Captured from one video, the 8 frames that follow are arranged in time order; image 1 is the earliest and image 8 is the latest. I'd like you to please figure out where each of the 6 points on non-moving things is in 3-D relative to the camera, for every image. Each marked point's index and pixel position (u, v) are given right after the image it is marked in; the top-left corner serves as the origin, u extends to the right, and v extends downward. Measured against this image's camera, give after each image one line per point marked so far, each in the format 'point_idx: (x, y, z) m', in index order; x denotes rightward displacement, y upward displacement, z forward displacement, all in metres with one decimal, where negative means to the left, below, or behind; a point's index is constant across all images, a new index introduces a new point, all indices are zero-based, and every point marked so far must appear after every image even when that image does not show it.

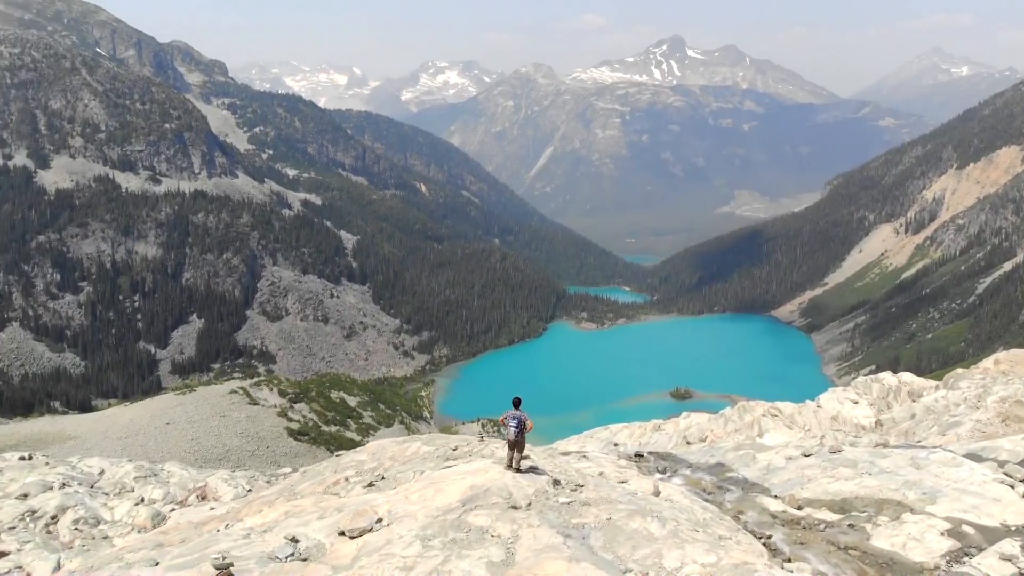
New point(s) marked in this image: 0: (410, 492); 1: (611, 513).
0: (-1.6, -3.4, +13.3) m
1: (+1.4, -3.4, +12.3) m
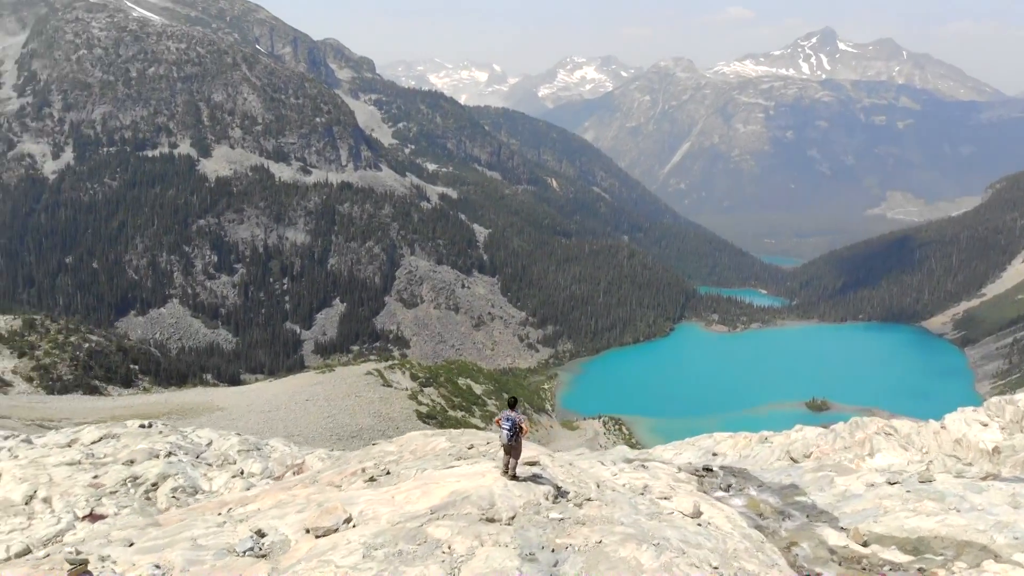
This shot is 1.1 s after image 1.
0: (-1.7, -3.1, +12.2) m
1: (+1.1, -3.2, +10.7) m
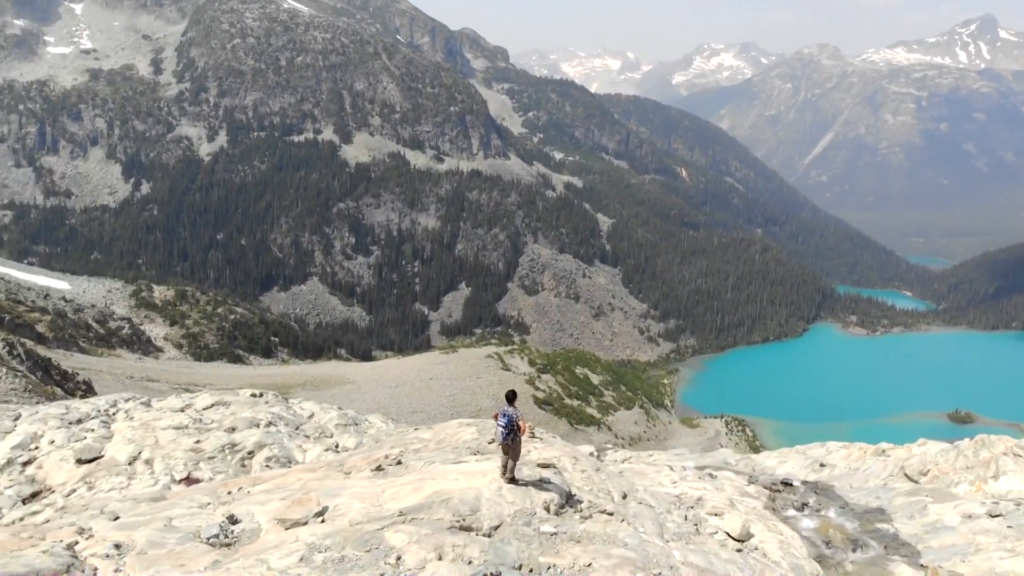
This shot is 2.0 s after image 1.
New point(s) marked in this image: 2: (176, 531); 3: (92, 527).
0: (-1.7, -2.7, +11.1) m
1: (+0.9, -3.0, +9.2) m
2: (-4.3, -3.1, +10.3) m
3: (-5.6, -3.2, +11.0) m
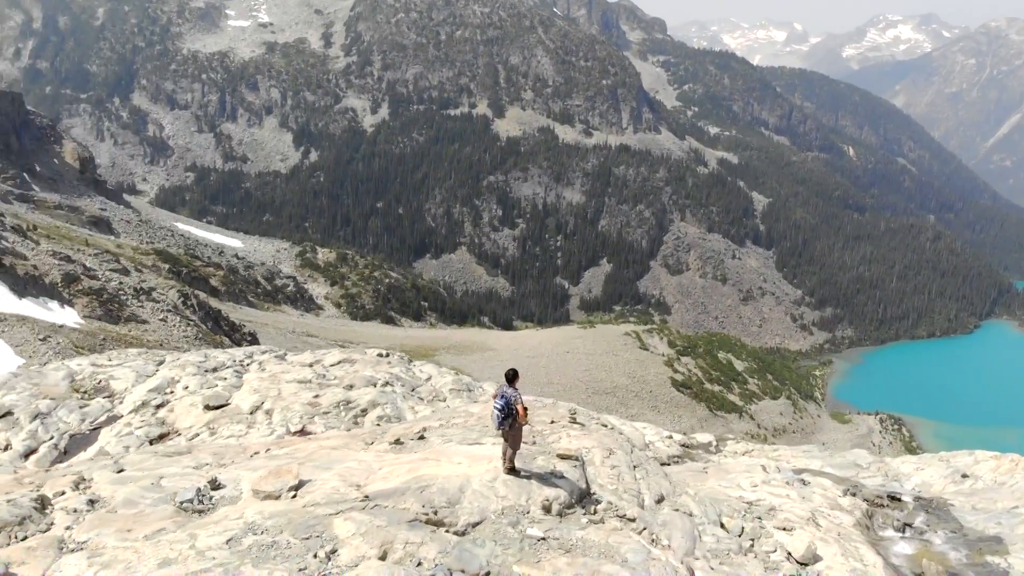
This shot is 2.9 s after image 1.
0: (-1.6, -2.2, +10.0) m
1: (+0.6, -2.6, +7.8) m
2: (-4.2, -2.4, +9.8) m
3: (-5.5, -2.5, +10.7) m
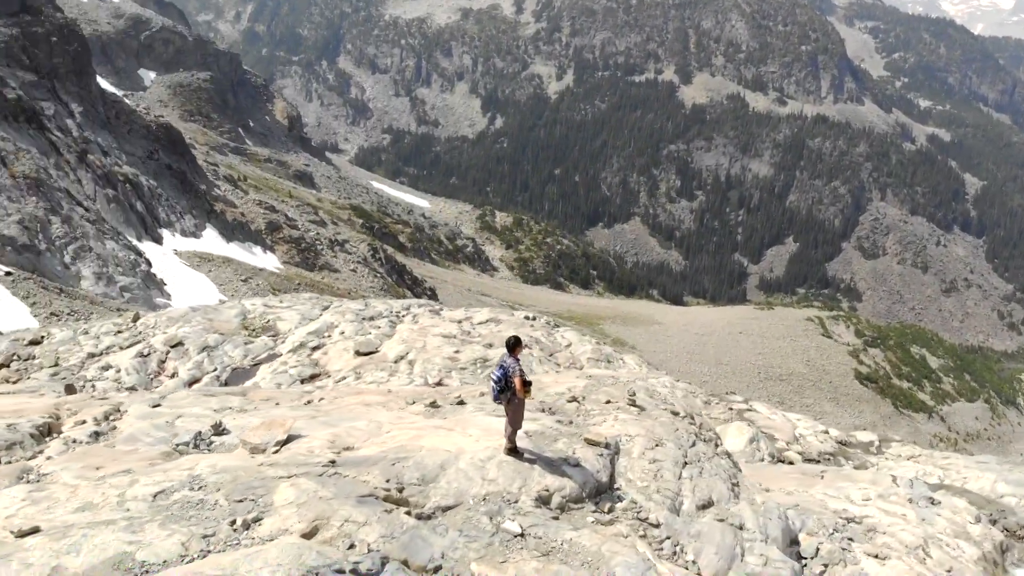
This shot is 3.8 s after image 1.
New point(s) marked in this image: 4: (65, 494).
0: (-1.3, -1.6, +9.2) m
1: (+0.3, -2.3, +6.5) m
2: (-4.0, -1.7, +9.5) m
3: (-5.0, -1.6, +10.6) m
4: (-3.8, -1.7, +6.9) m
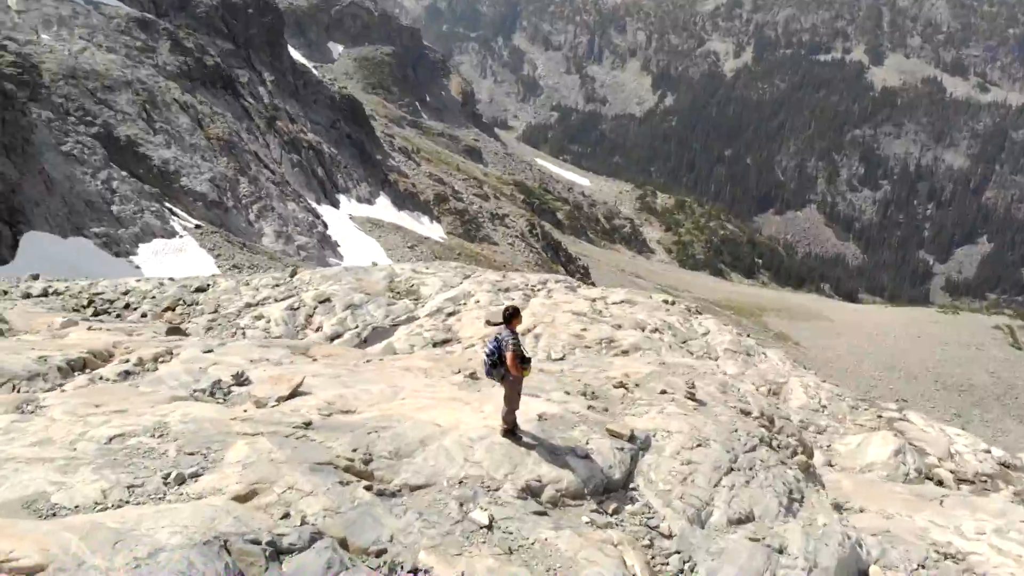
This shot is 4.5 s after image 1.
0: (-1.1, -1.2, +8.6) m
1: (-0.1, -2.0, +5.7) m
2: (-3.7, -1.0, +9.4) m
3: (-4.4, -0.9, +10.7) m
4: (-4.0, -1.2, +6.8) m
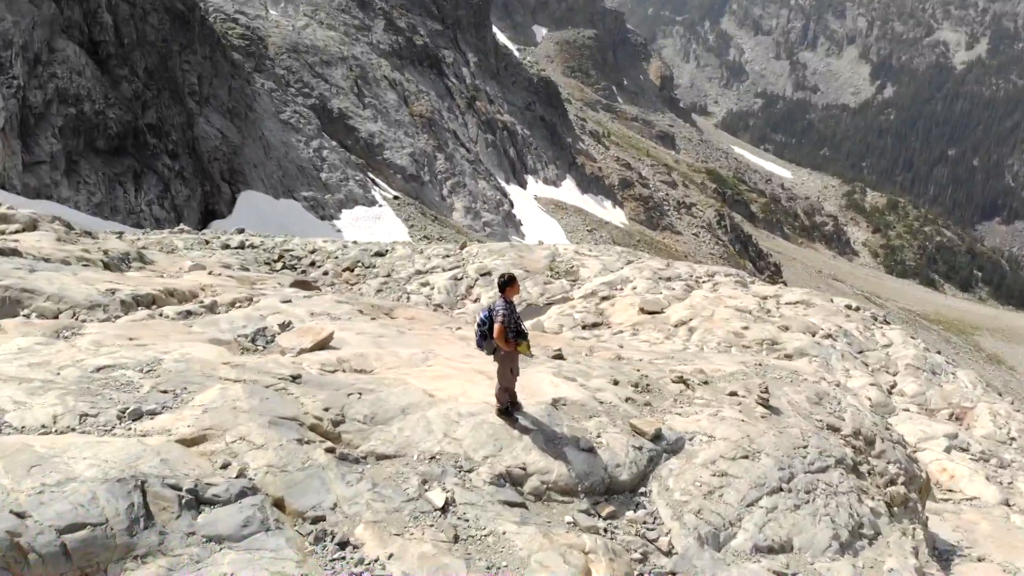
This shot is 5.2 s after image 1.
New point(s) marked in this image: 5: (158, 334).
0: (-0.8, -0.8, +8.2) m
1: (-0.5, -1.7, +5.1) m
2: (-3.0, -0.4, +9.5) m
3: (-3.5, -0.2, +11.0) m
4: (-4.0, -0.5, +7.1) m
5: (-3.5, -0.5, +8.3) m
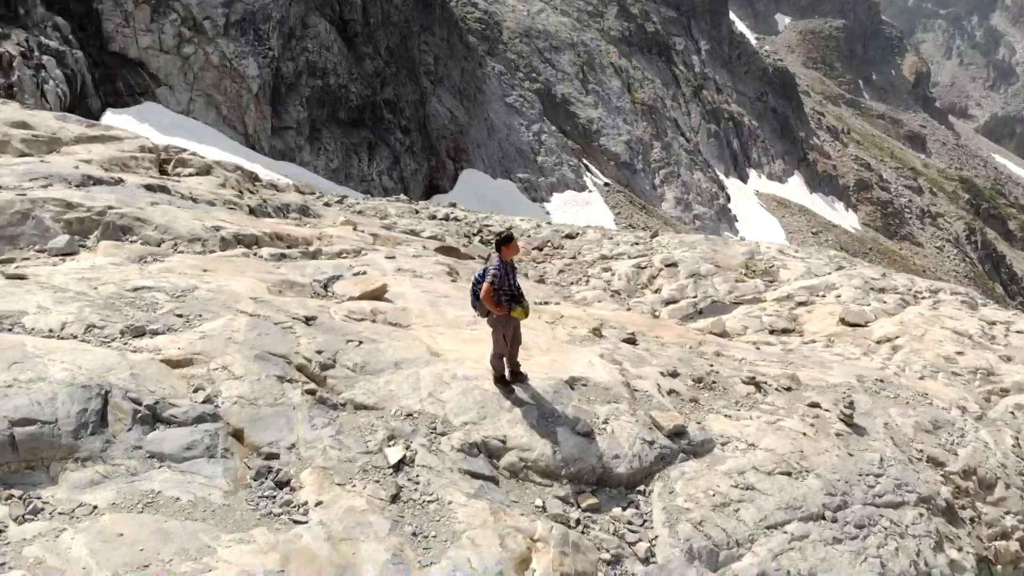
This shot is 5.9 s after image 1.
0: (-0.3, -0.4, +7.9) m
1: (-1.0, -1.4, +4.9) m
2: (-2.1, +0.2, +9.8) m
3: (-2.1, +0.5, +11.3) m
4: (-3.6, +0.2, +7.6) m
5: (-2.9, +0.2, +8.7) m
